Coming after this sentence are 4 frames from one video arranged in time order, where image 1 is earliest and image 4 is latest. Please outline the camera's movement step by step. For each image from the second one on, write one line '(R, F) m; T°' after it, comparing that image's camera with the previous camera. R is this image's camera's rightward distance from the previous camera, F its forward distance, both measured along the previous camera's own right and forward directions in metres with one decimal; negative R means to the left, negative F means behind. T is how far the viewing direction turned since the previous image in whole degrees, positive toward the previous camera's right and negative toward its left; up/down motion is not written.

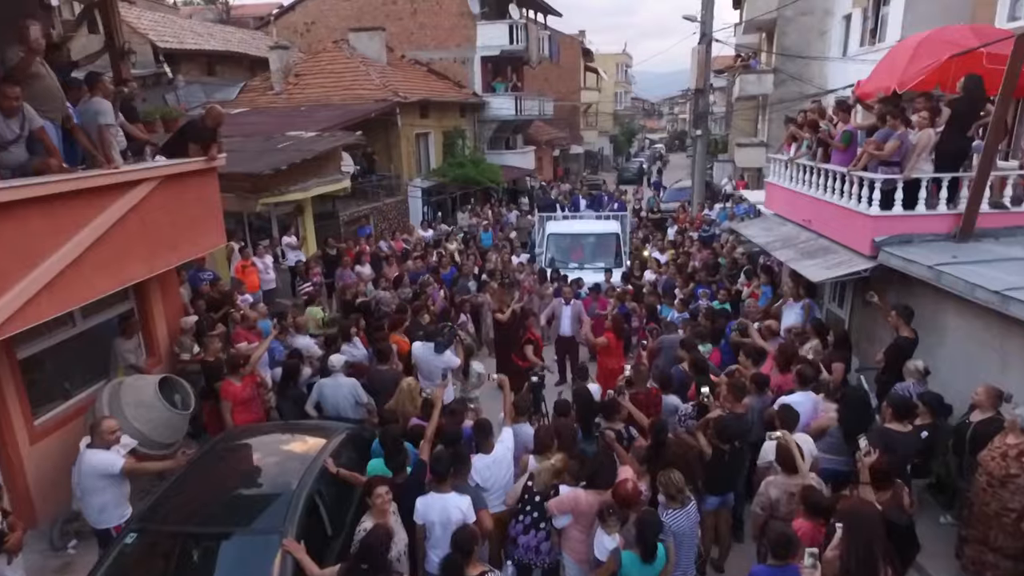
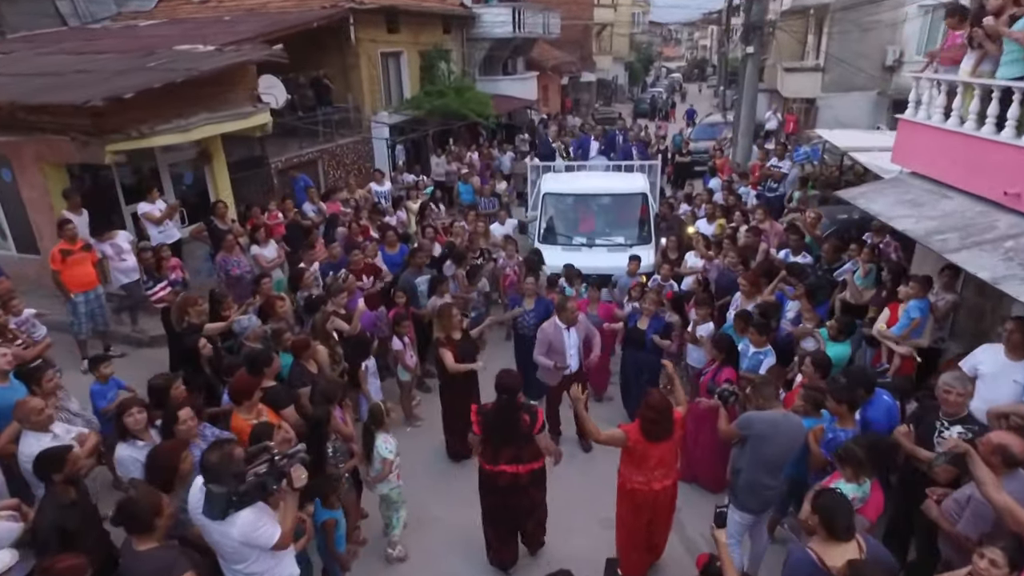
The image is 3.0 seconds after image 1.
(+0.5, +4.2) m; -1°
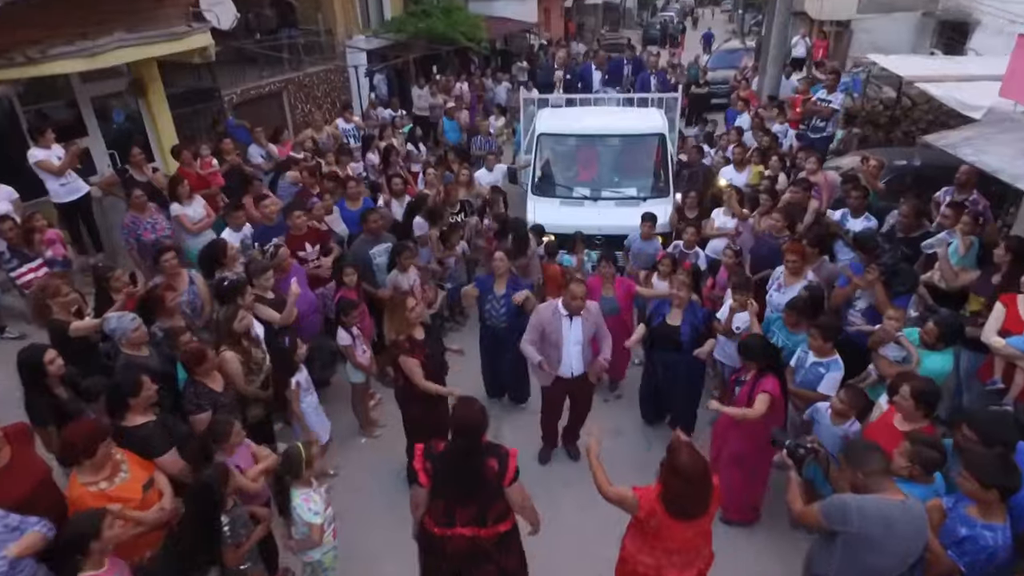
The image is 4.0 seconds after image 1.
(+0.2, +1.6) m; 0°
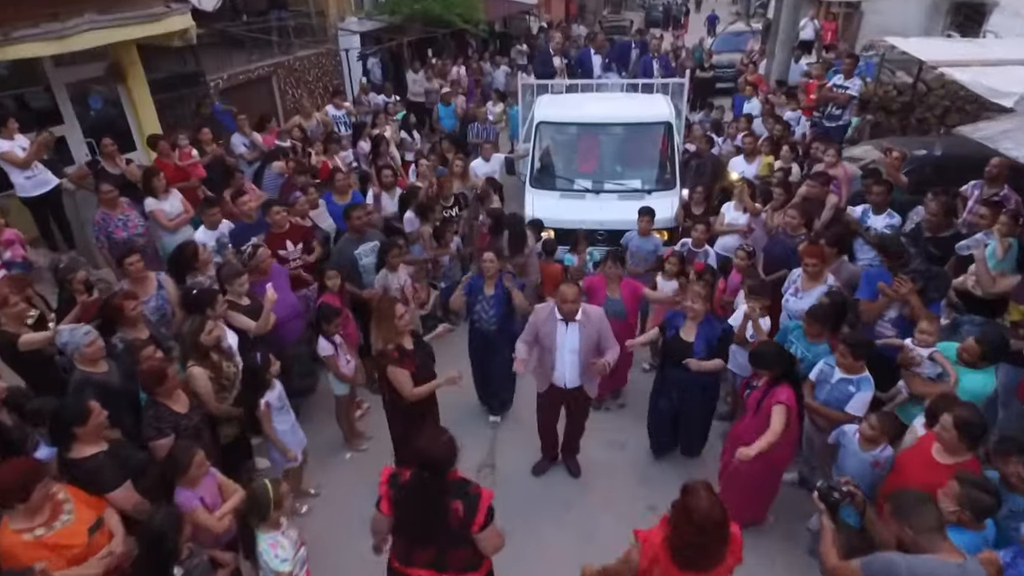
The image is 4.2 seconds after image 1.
(0.0, +0.4) m; 0°
